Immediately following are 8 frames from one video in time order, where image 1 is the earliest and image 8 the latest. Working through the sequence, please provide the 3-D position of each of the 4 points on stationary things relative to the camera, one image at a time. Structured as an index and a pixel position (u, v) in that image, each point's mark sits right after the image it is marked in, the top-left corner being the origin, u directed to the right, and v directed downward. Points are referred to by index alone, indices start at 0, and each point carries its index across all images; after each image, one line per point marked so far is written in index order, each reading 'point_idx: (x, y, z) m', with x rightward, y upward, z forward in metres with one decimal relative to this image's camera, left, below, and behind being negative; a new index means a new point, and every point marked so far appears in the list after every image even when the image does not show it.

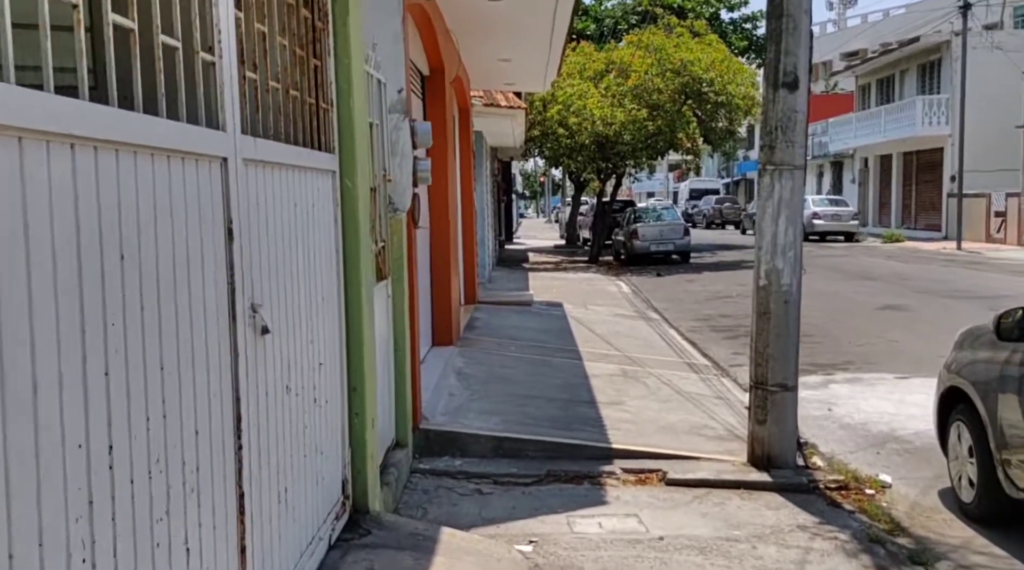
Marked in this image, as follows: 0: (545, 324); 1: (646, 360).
0: (+0.4, -0.5, +13.1) m
1: (+1.5, -0.8, +11.1) m
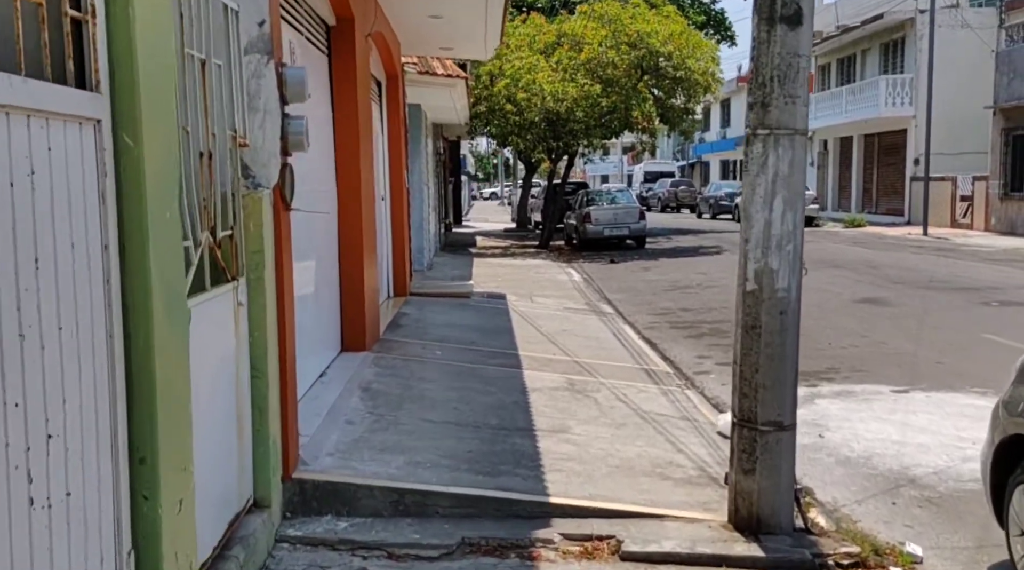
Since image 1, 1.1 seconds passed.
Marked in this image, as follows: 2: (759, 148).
0: (-0.4, -0.4, +11.4) m
1: (+0.8, -0.8, +9.5) m
2: (+1.2, +0.7, +5.0) m
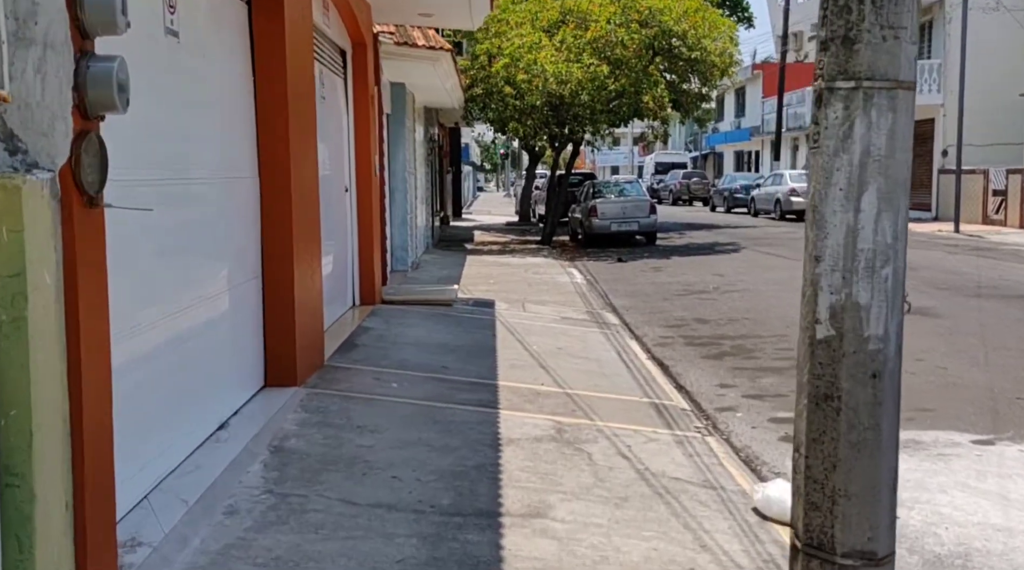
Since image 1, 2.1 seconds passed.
0: (-0.5, -0.5, +9.5) m
1: (+0.6, -0.9, +7.6) m
2: (+1.0, +0.5, +3.1) m
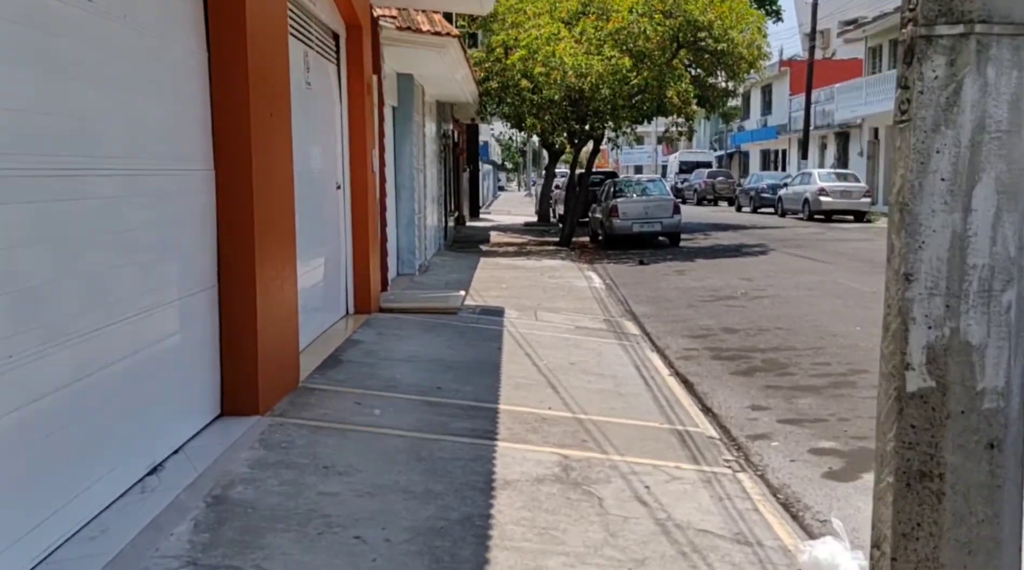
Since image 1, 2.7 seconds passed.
0: (-0.5, -0.6, +8.6) m
1: (+0.6, -1.0, +6.6) m
2: (+1.0, +0.5, +2.1) m
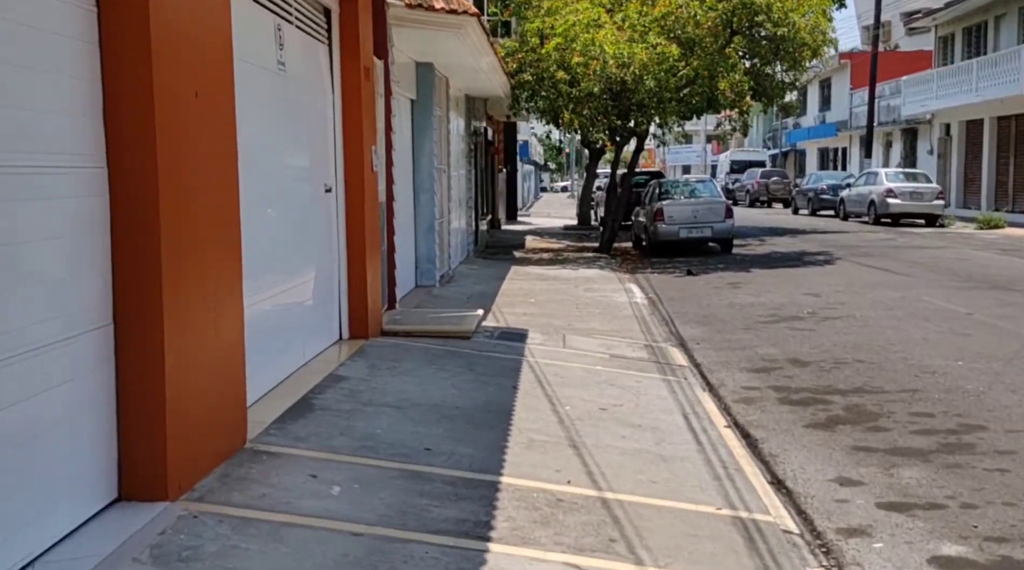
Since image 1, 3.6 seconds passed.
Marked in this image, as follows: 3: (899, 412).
0: (-0.3, -0.8, +6.9) m
1: (+0.7, -1.2, +4.9) m
2: (+0.8, +0.3, +0.4) m
3: (+2.7, -0.9, +6.9) m
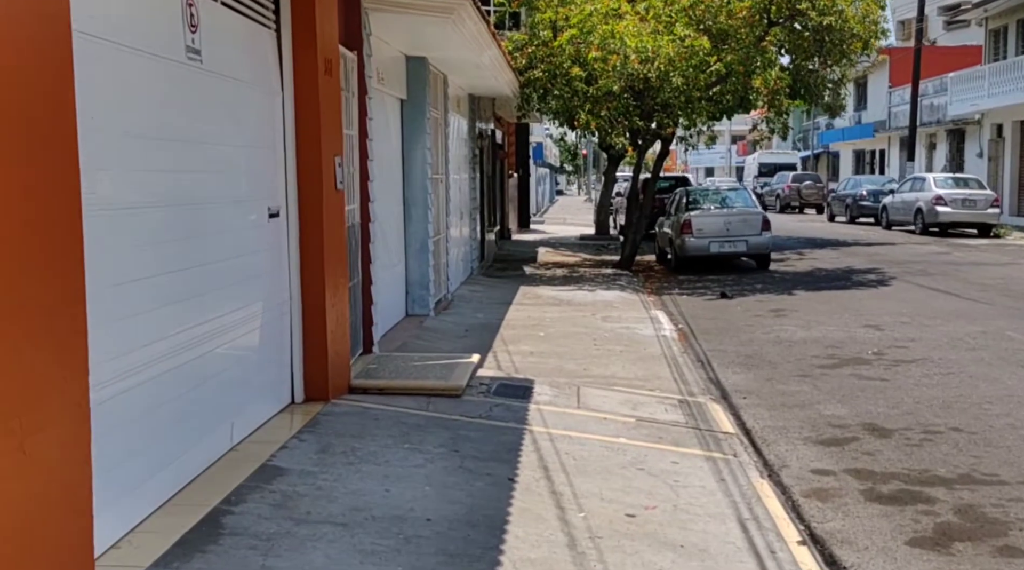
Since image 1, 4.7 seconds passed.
0: (-0.4, -1.1, +5.1) m
1: (+0.6, -1.5, +3.1) m
2: (+0.6, 0.0, -1.4) m
3: (+2.7, -1.2, +5.0) m
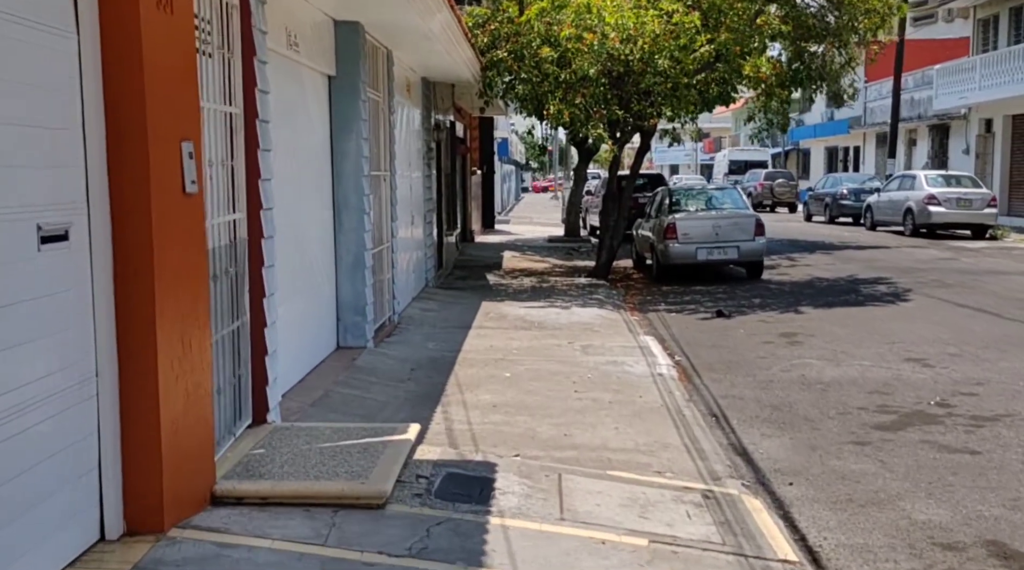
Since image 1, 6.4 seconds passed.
0: (-0.5, -1.3, +2.7) m
1: (+0.5, -1.7, +0.7) m
2: (+0.7, -0.3, -3.8) m
3: (+2.5, -1.5, +2.7) m
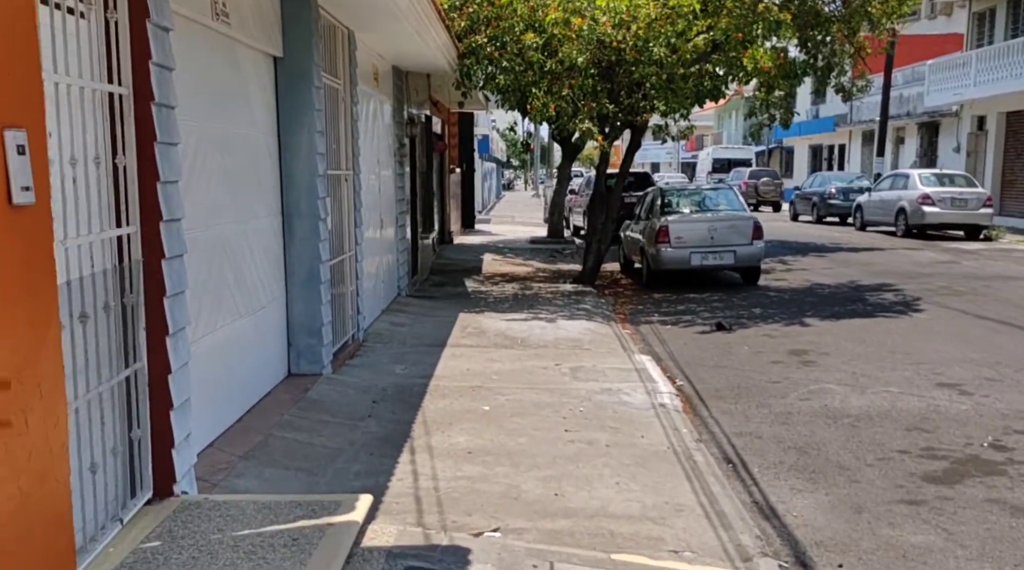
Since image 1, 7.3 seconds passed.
0: (-0.6, -1.5, +1.4) m
1: (+0.5, -1.9, -0.5) m
2: (+0.8, -0.5, -5.1) m
3: (+2.5, -1.6, +1.5) m
